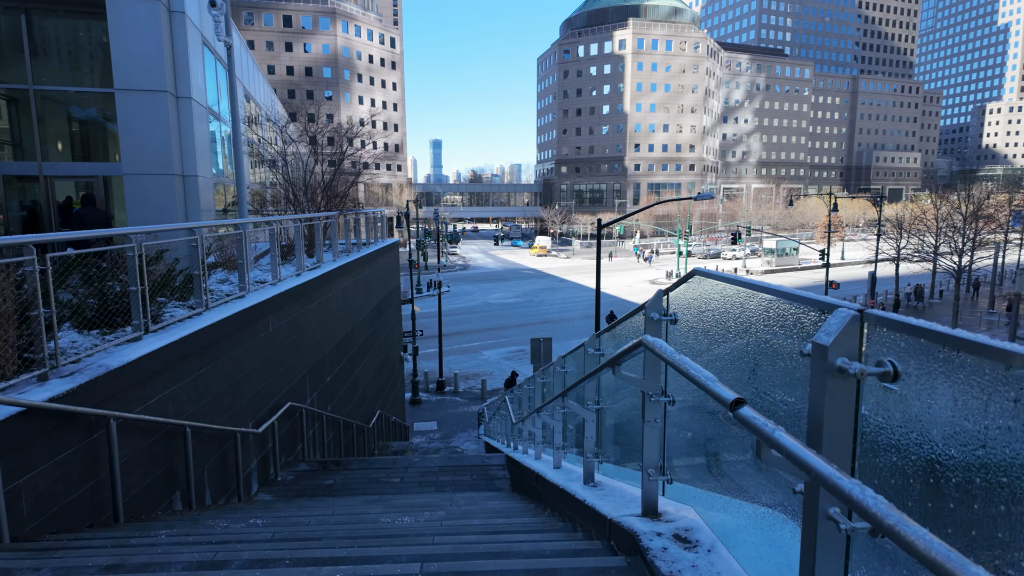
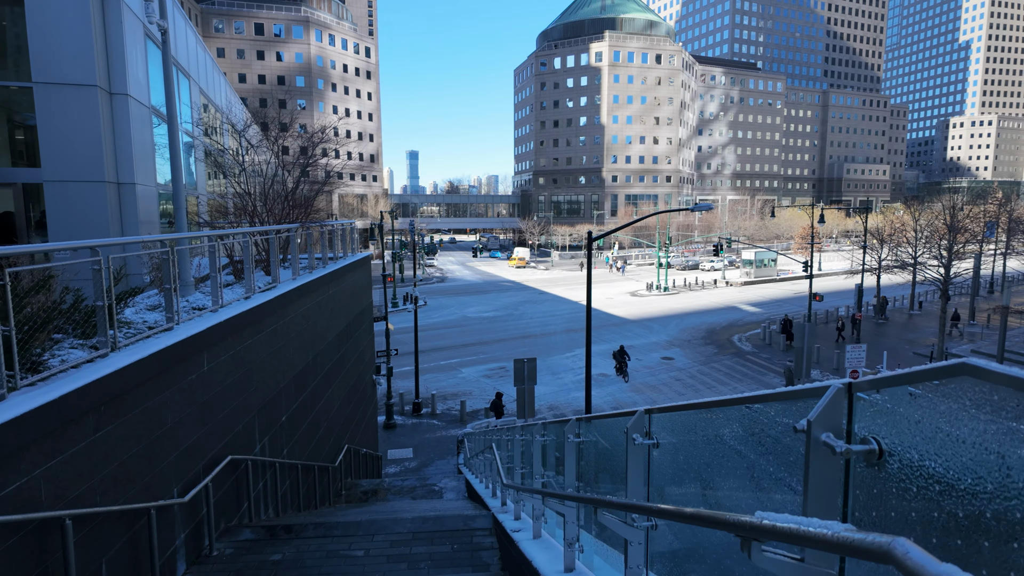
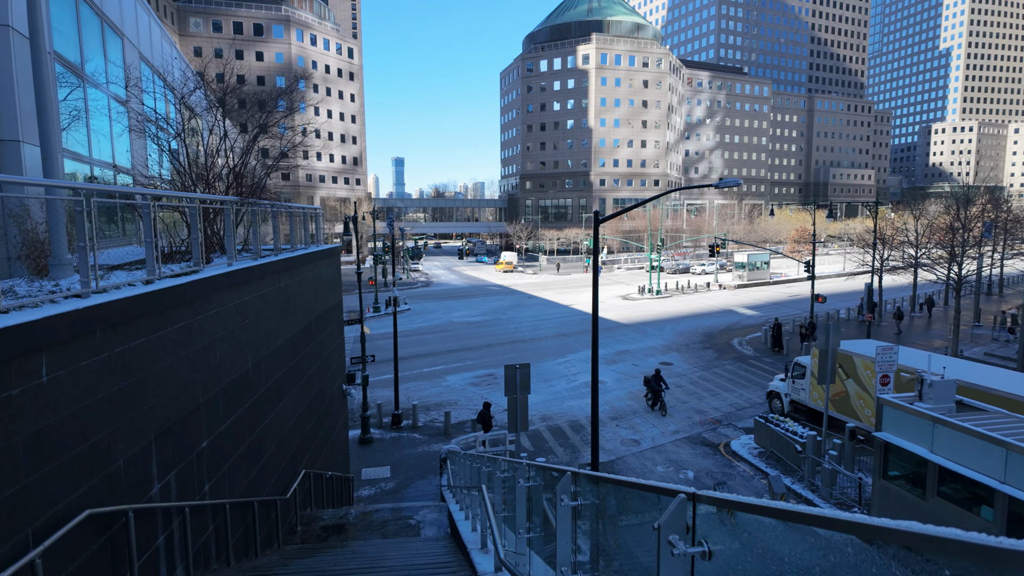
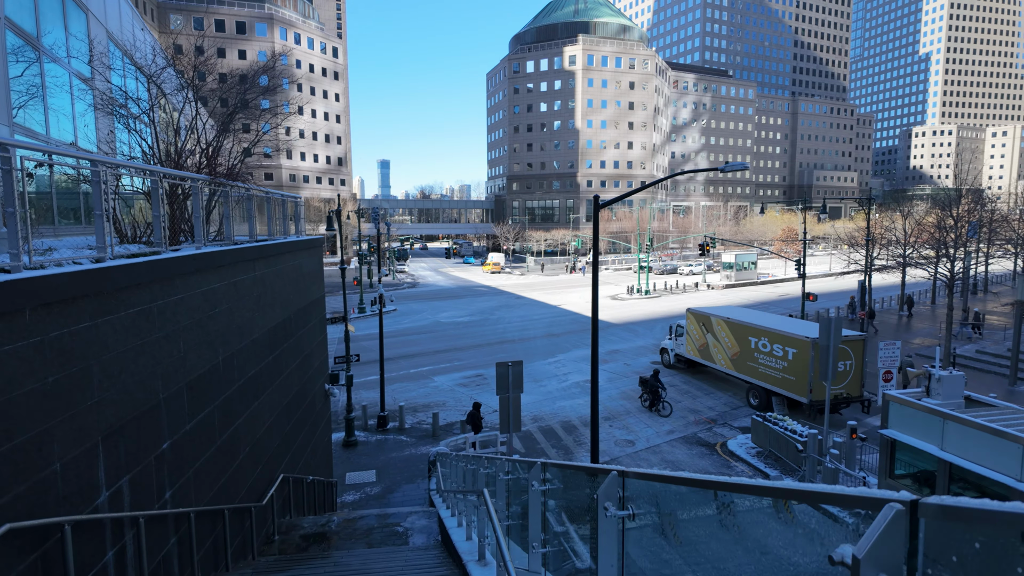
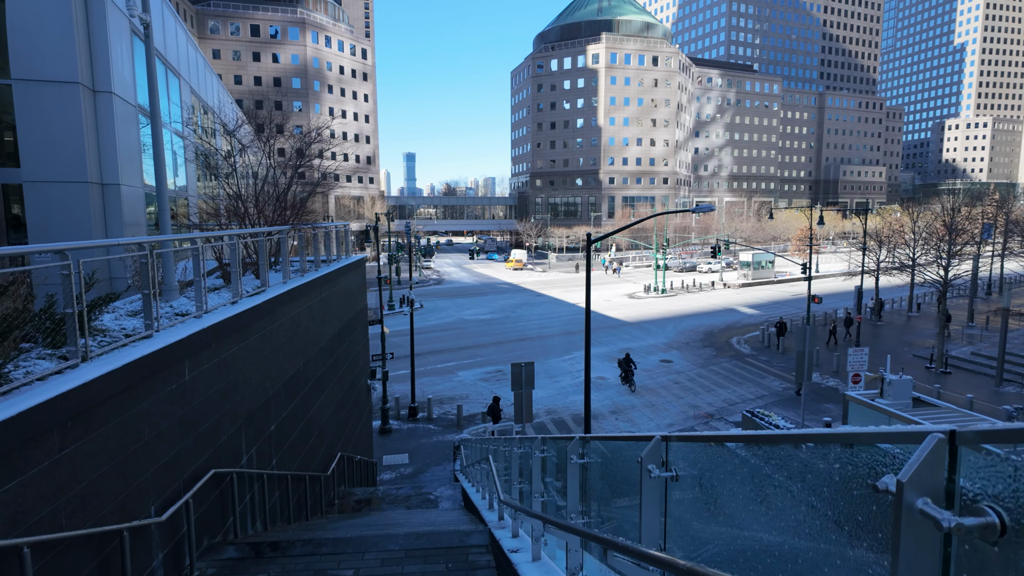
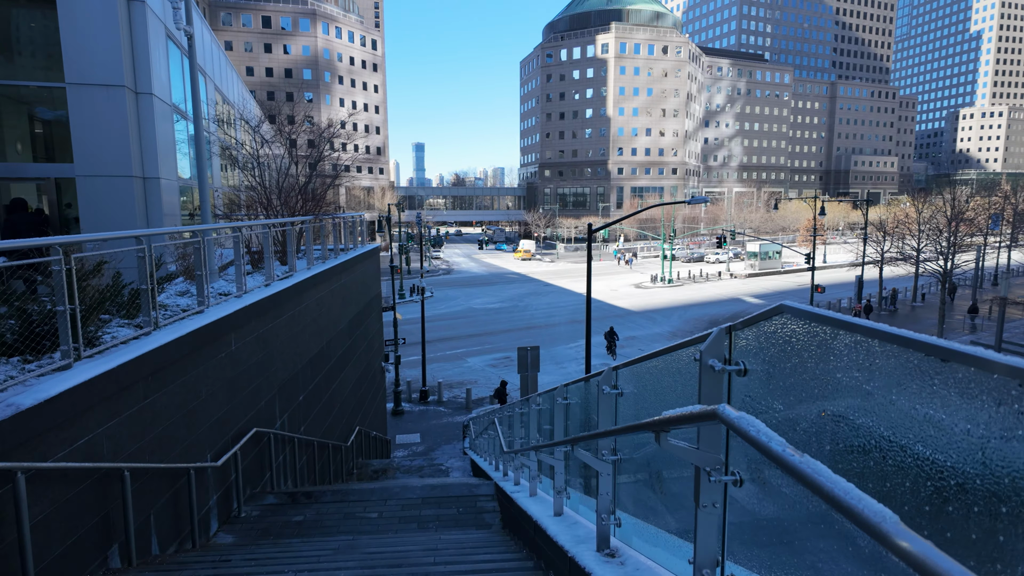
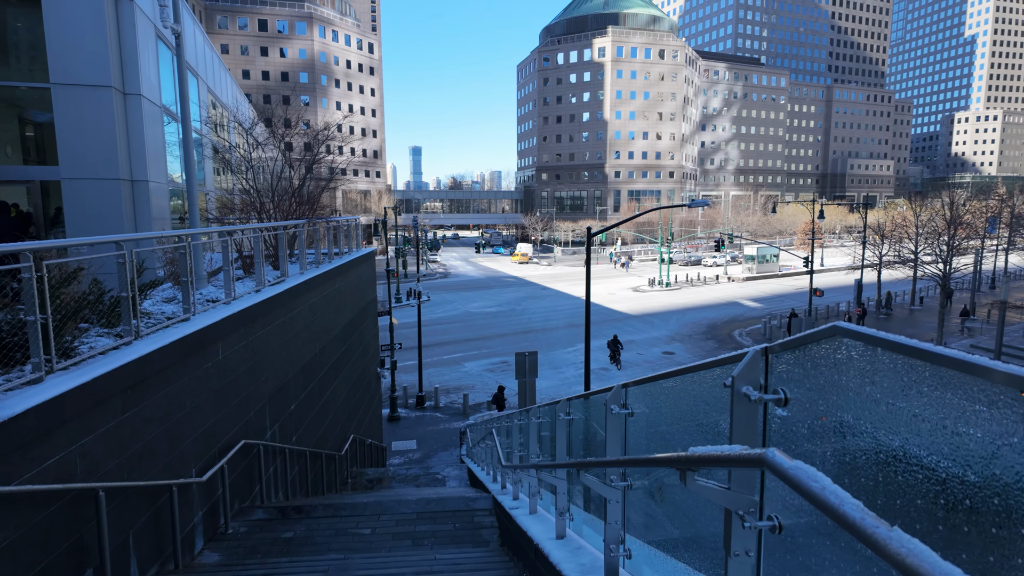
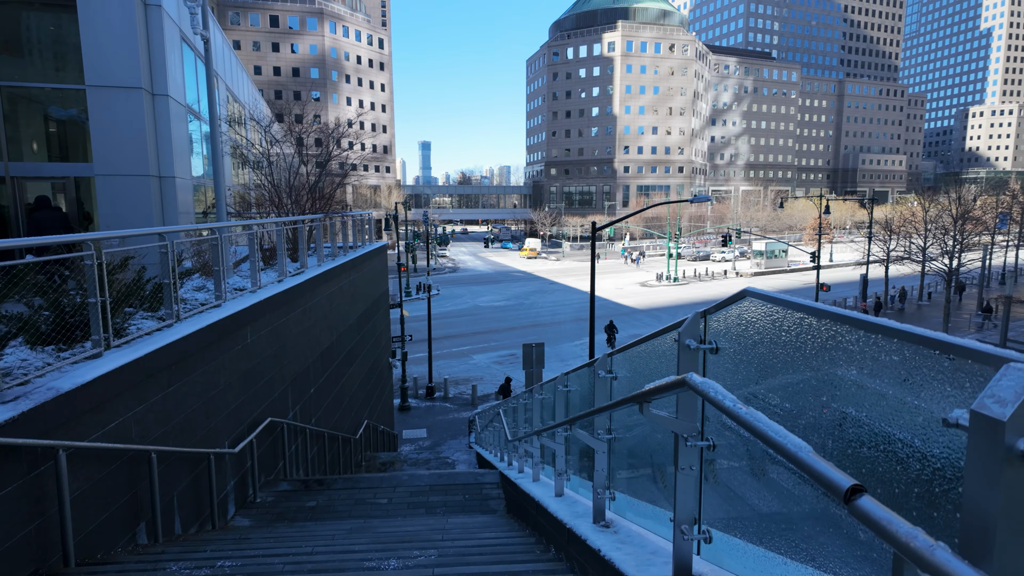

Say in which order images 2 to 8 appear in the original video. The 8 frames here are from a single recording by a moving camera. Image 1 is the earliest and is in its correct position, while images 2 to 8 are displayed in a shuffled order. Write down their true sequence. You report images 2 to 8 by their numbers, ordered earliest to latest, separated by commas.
8, 6, 7, 2, 5, 3, 4
